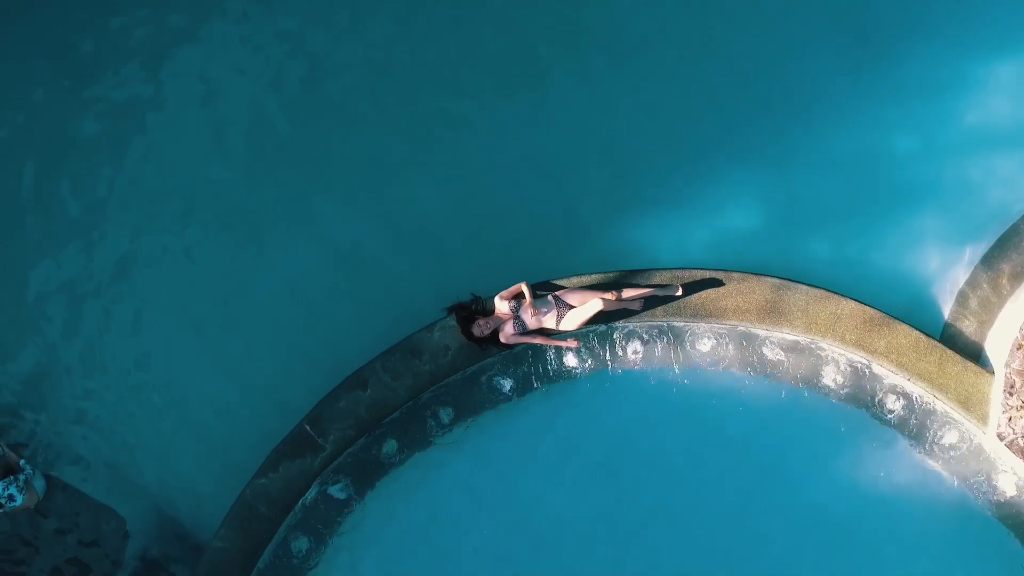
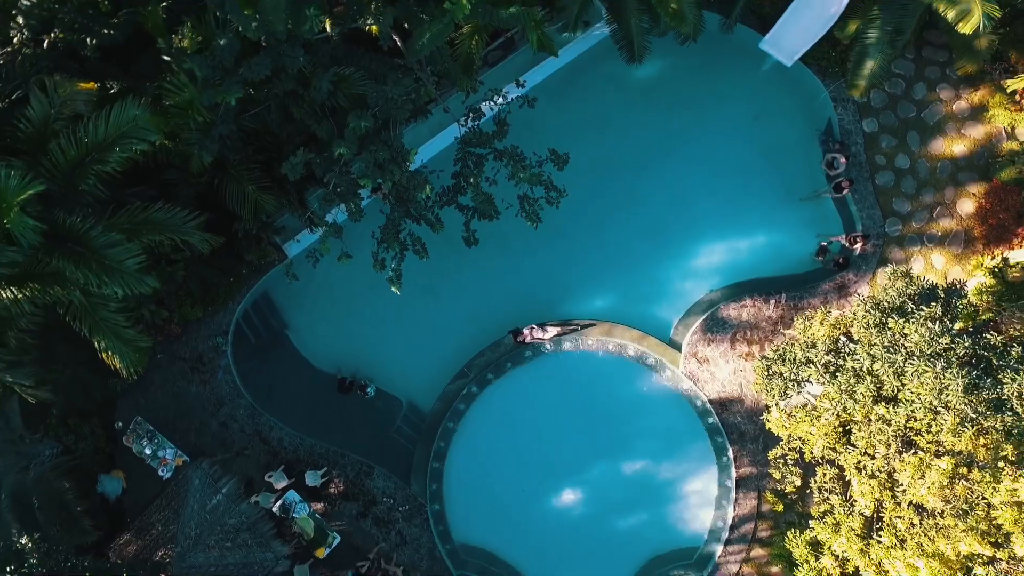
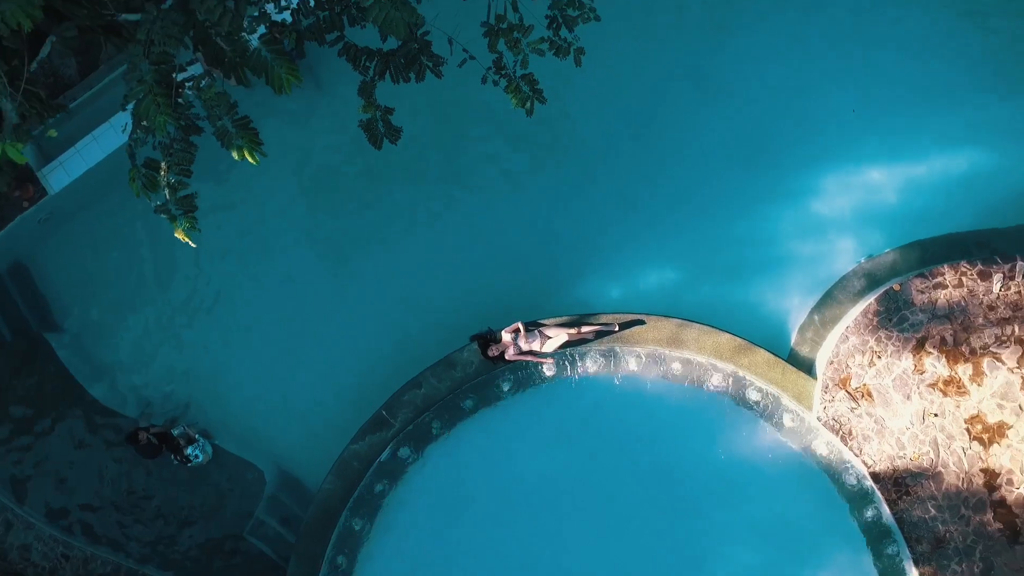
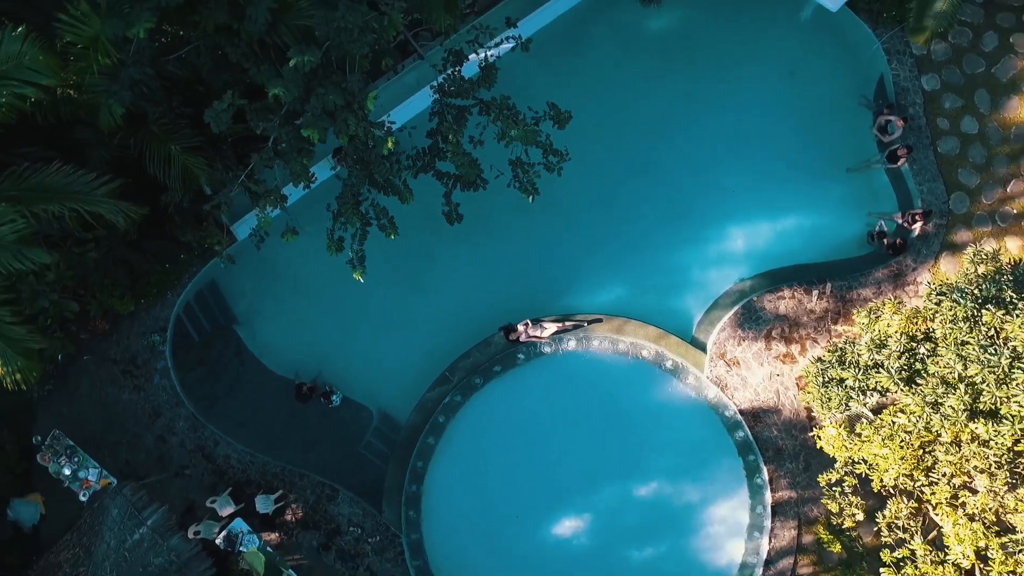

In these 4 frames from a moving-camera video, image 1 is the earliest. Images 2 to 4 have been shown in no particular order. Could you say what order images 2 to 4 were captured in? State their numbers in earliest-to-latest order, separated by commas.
3, 4, 2
